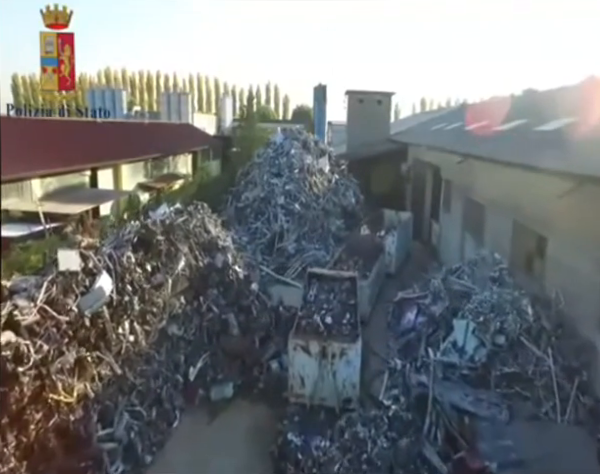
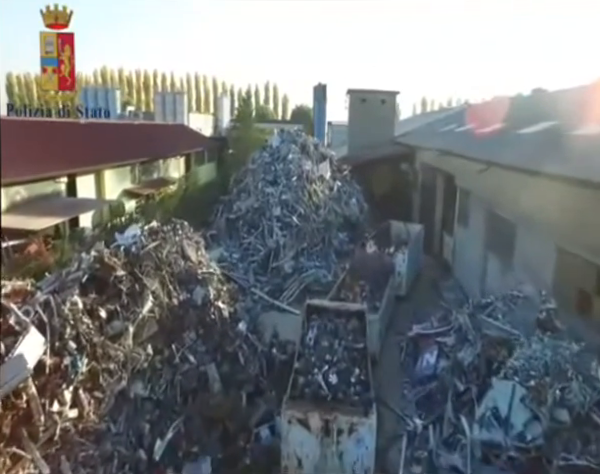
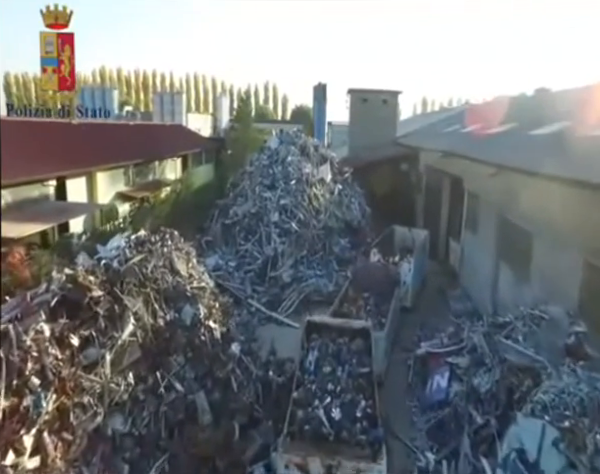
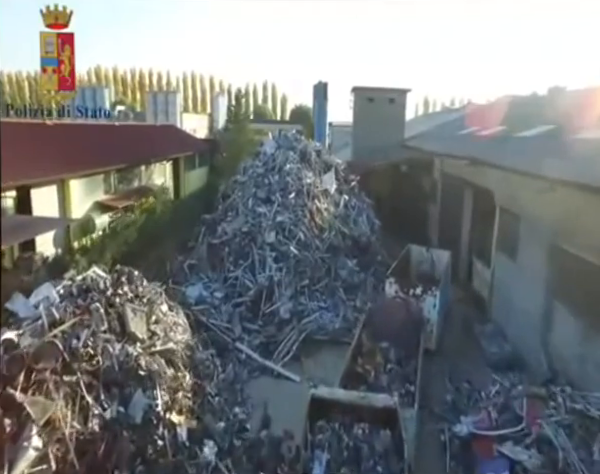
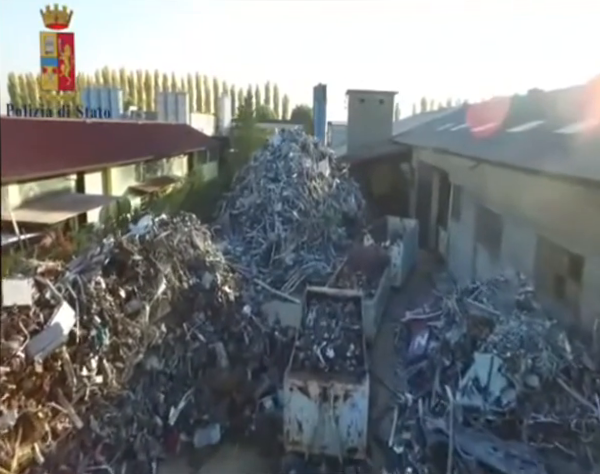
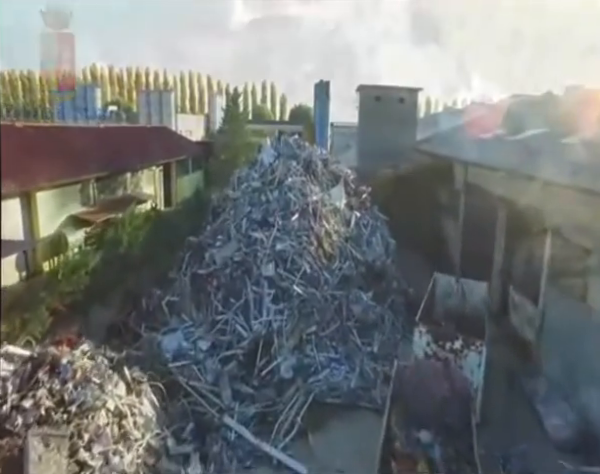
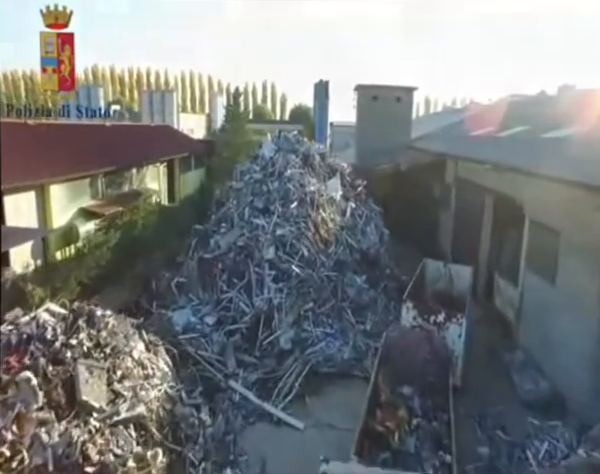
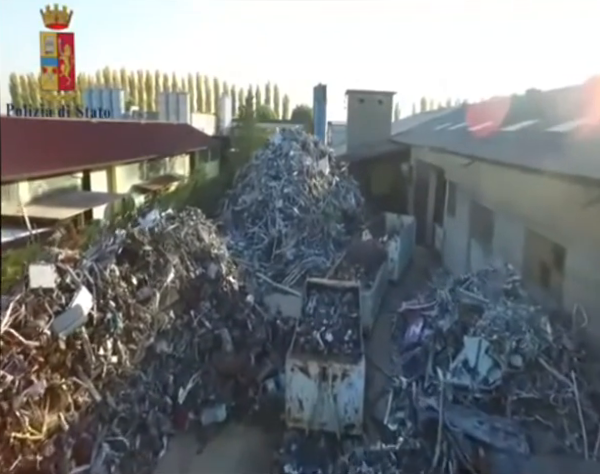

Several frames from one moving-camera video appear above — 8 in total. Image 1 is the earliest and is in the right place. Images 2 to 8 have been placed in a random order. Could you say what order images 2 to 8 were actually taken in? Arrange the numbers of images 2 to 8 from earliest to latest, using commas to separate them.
8, 5, 2, 3, 4, 7, 6
